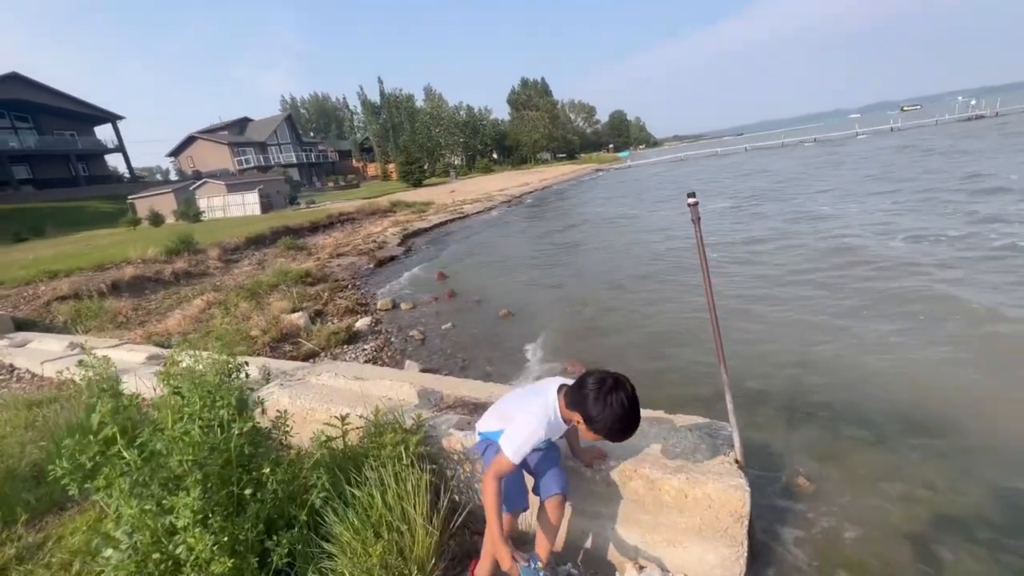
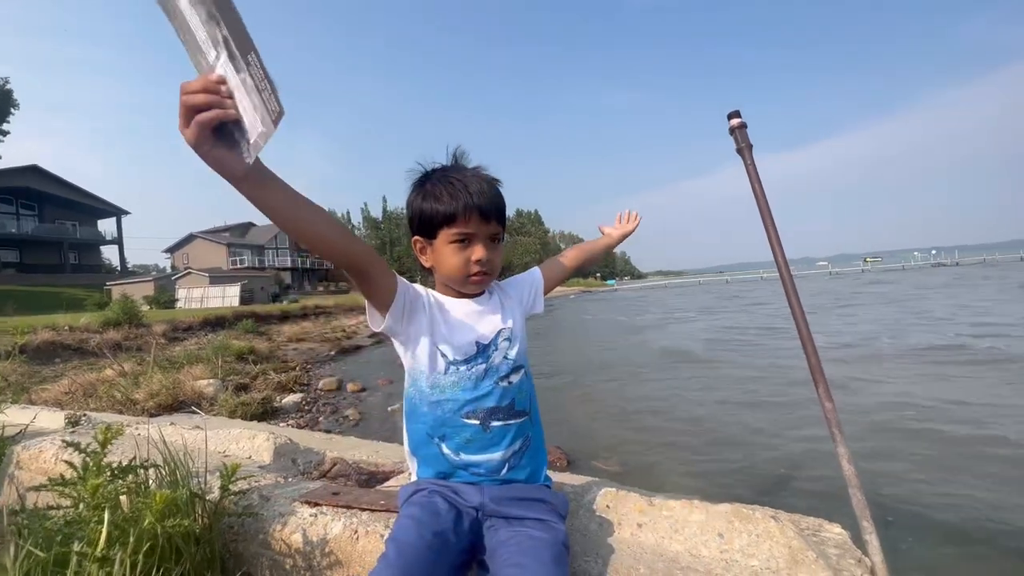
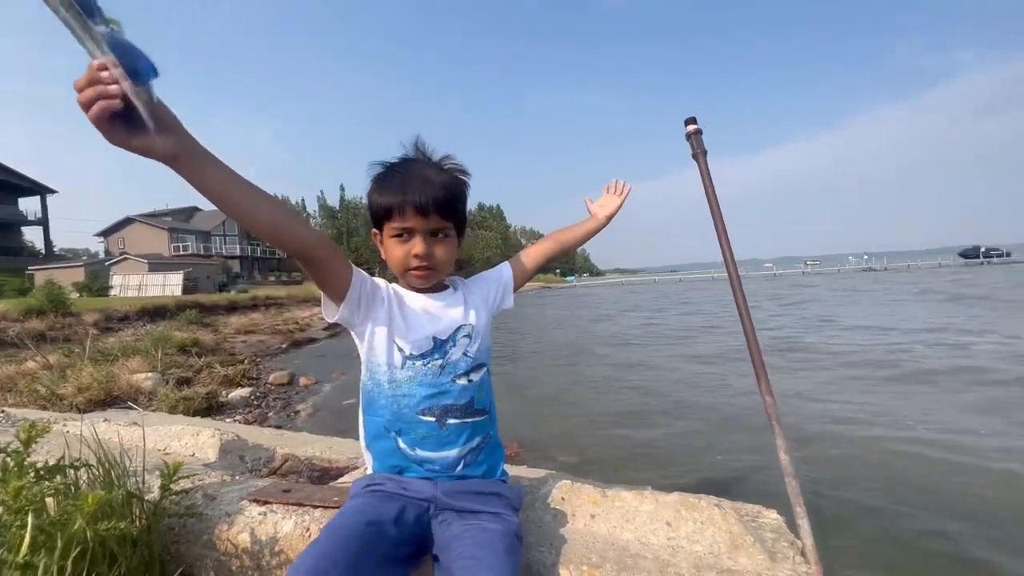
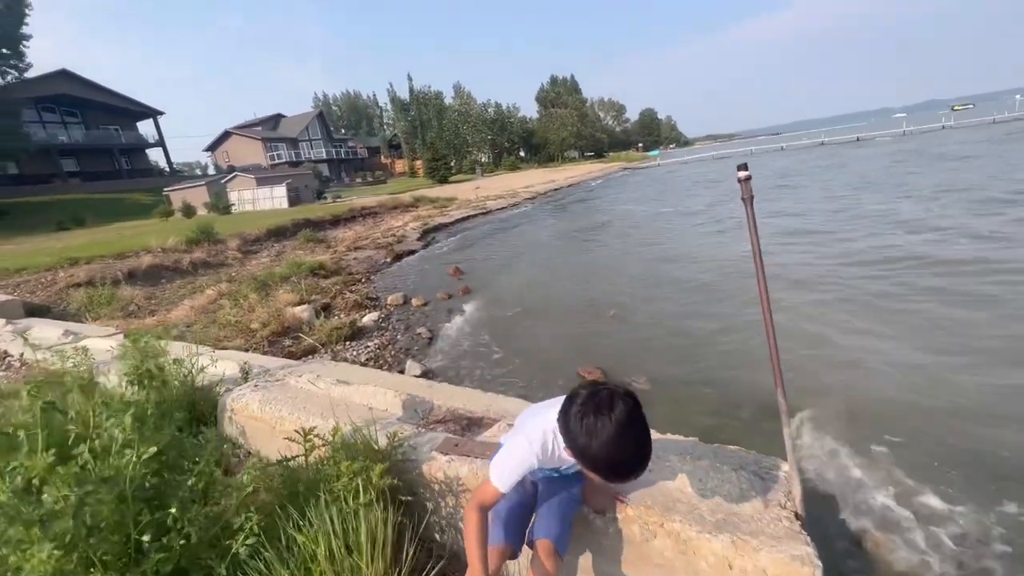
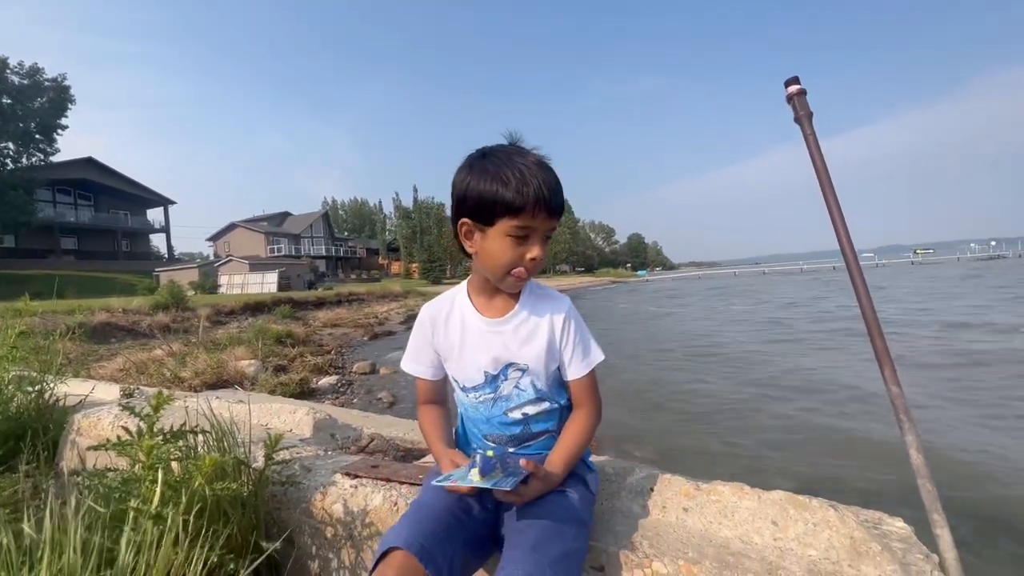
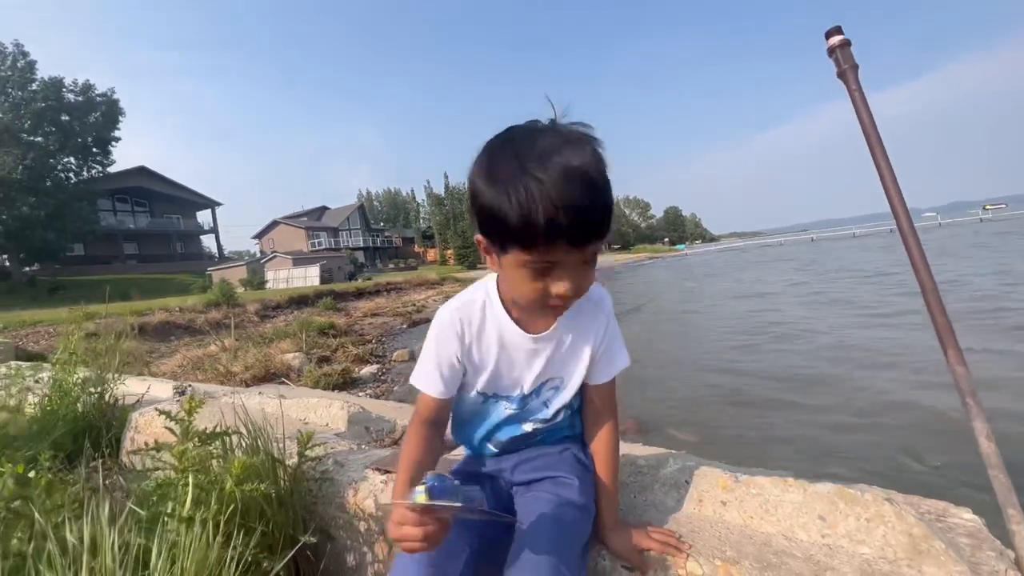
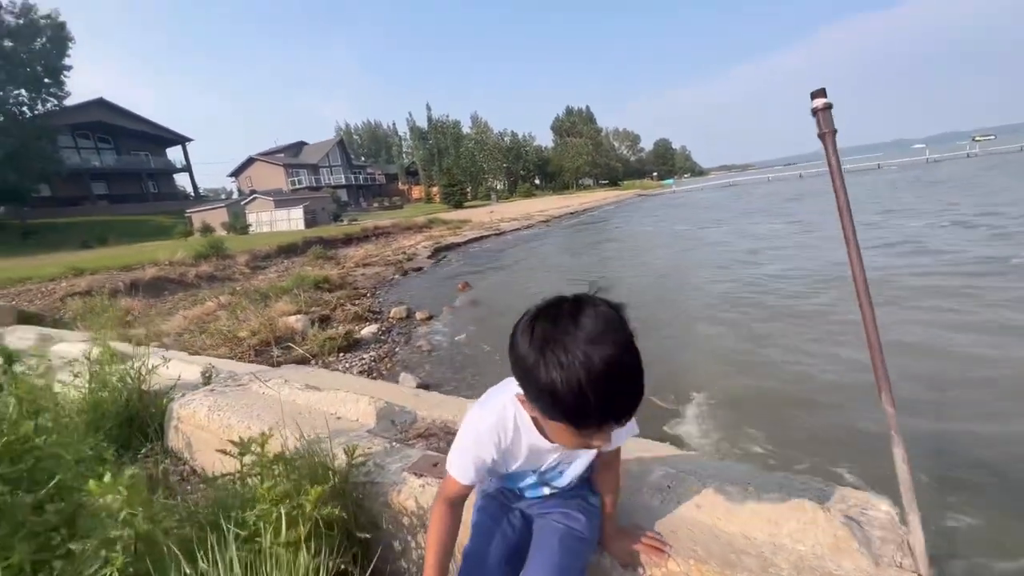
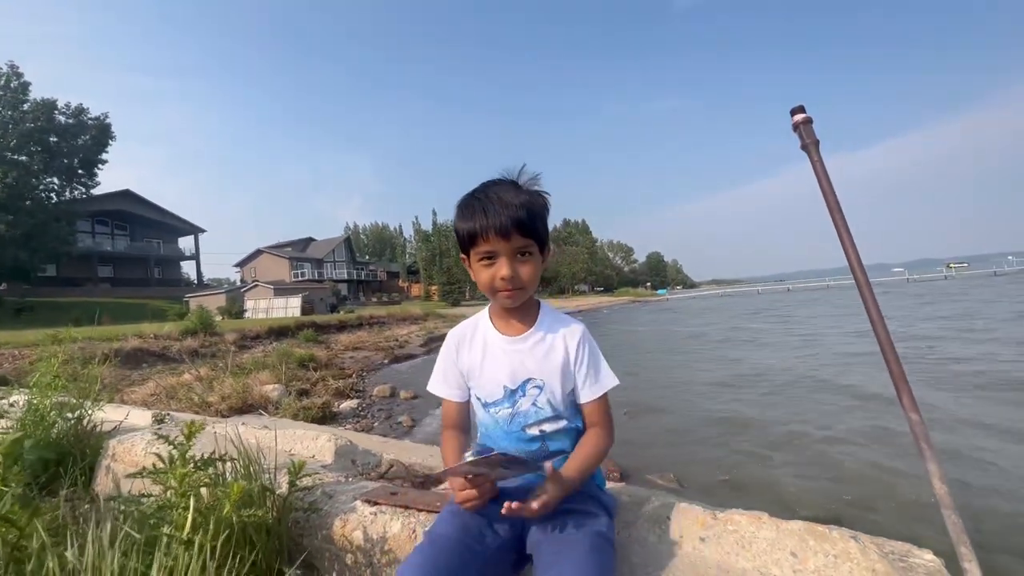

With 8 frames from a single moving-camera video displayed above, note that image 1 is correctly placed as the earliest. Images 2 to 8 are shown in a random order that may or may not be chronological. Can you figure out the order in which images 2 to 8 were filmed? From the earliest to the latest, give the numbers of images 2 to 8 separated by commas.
4, 7, 6, 8, 5, 2, 3
